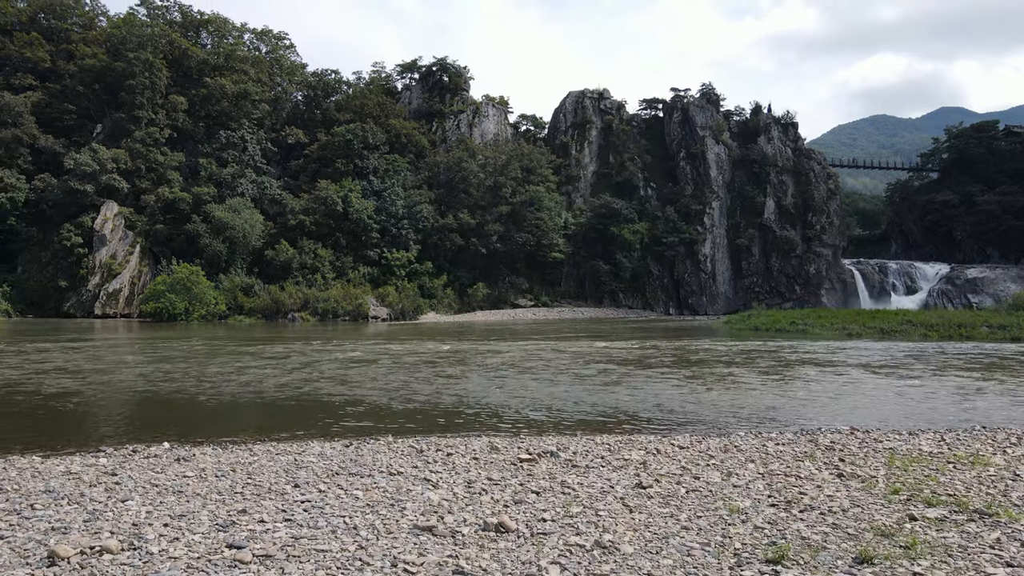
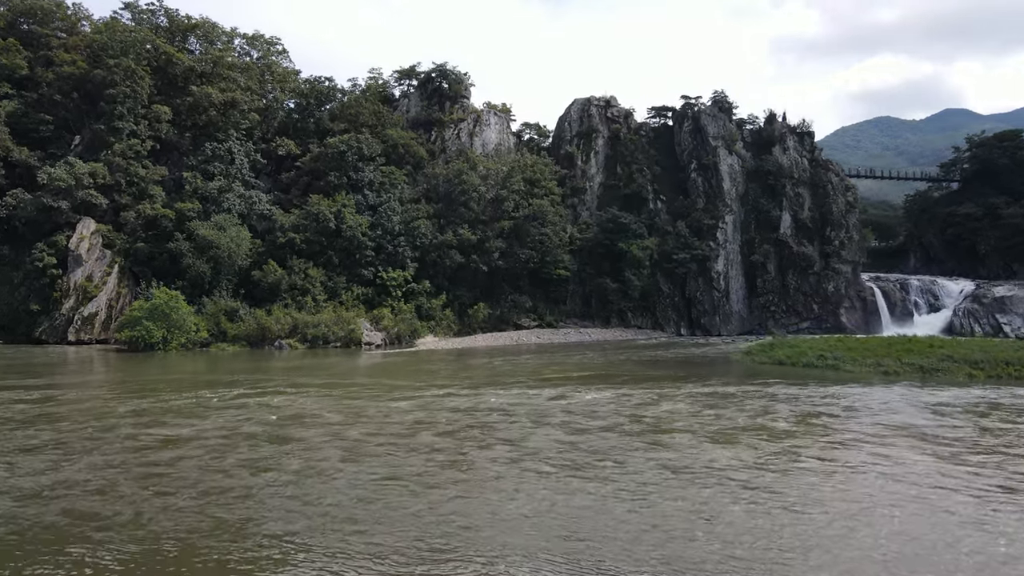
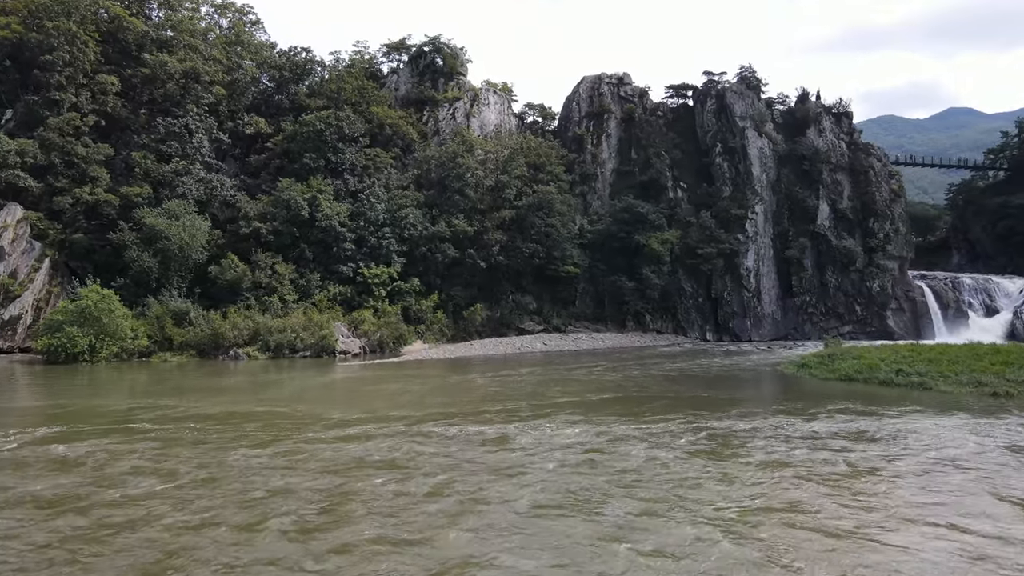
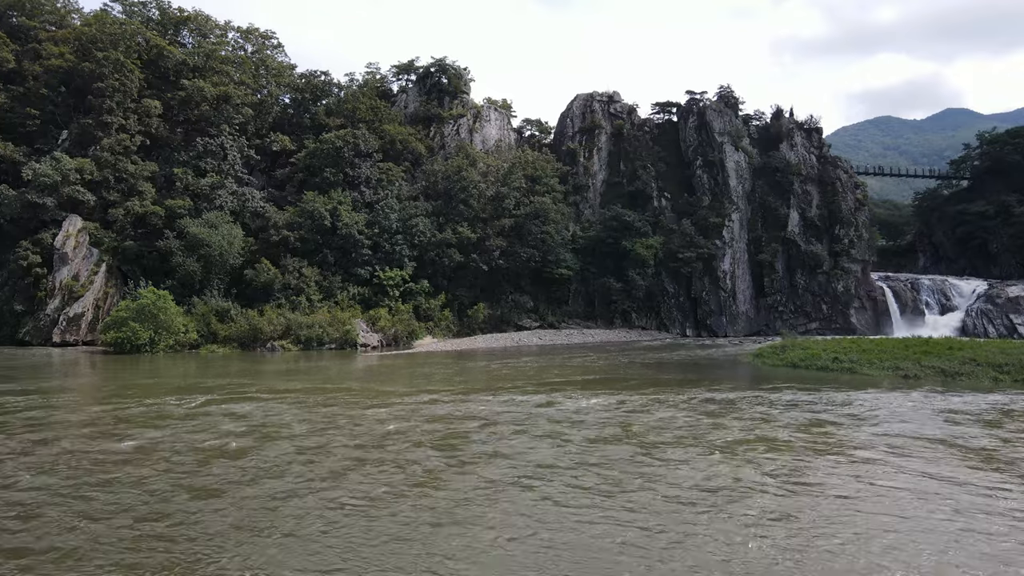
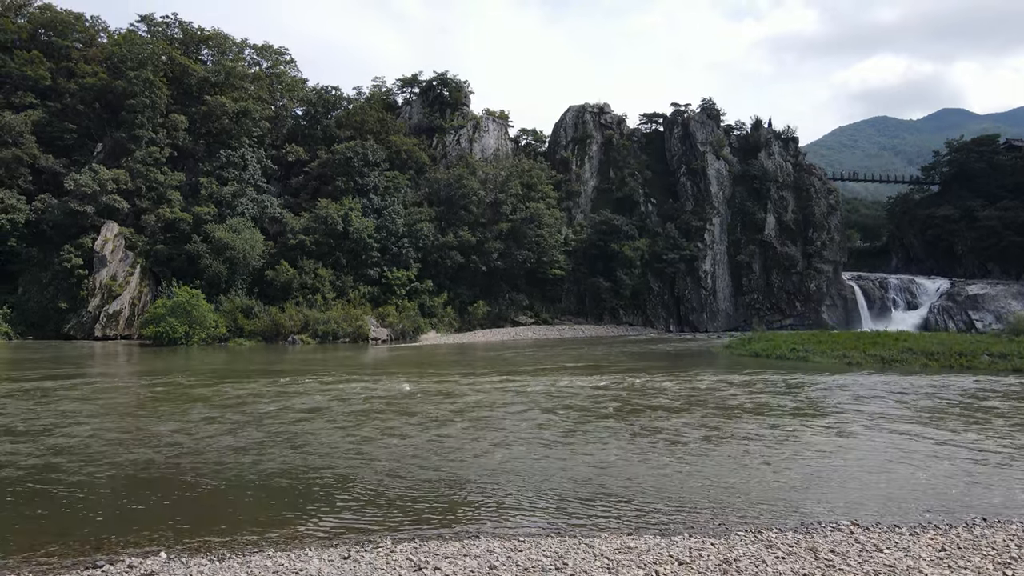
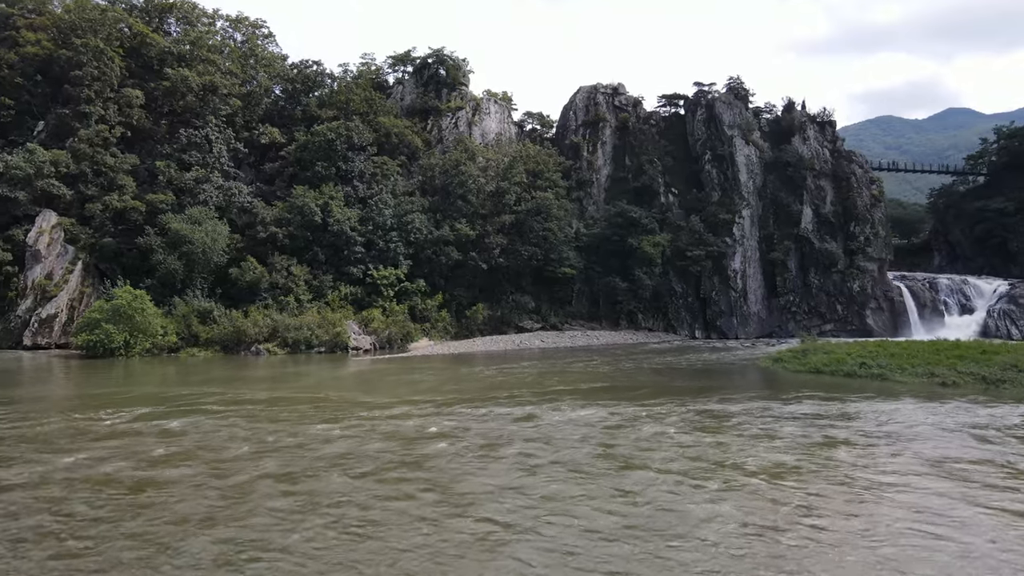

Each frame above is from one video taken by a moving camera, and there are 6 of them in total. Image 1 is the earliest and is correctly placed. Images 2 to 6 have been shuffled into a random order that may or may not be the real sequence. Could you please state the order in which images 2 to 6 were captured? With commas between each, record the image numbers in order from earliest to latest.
5, 2, 4, 6, 3
